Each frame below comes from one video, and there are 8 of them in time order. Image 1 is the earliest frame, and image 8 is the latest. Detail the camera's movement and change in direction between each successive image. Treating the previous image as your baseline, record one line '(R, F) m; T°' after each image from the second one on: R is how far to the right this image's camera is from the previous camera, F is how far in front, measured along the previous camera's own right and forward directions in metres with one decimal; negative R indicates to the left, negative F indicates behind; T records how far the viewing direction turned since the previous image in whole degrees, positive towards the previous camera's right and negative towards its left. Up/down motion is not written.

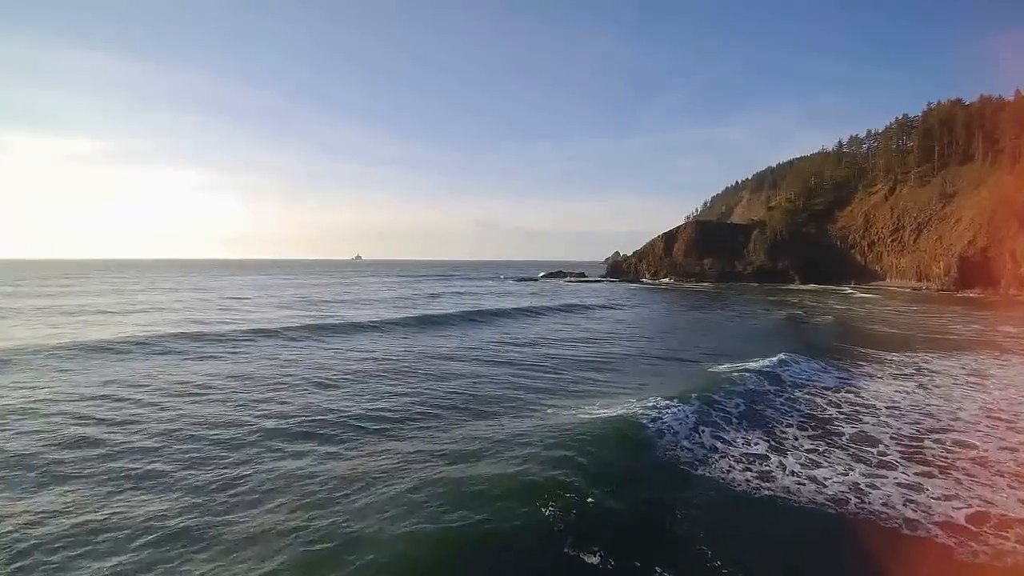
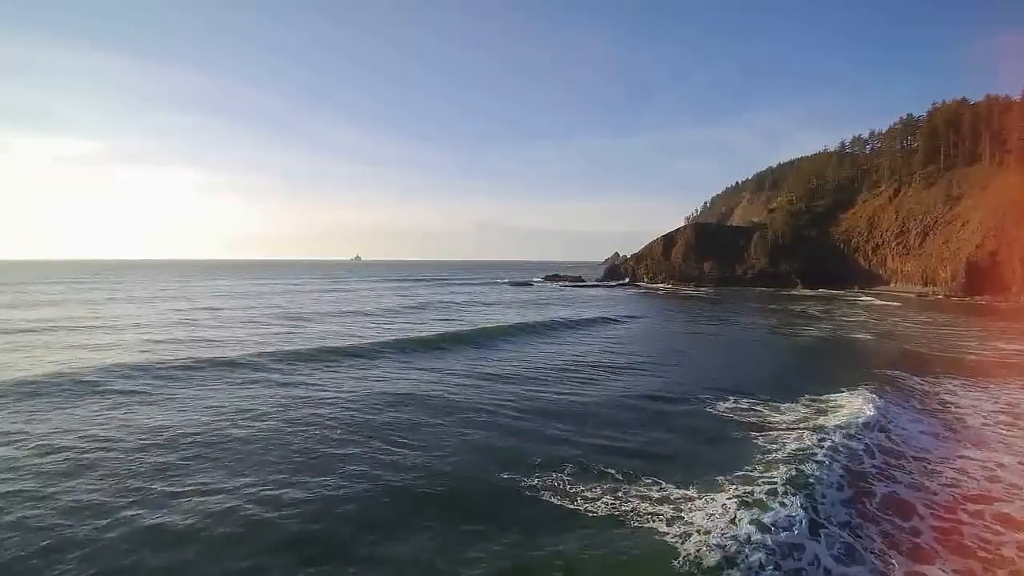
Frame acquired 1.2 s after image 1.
(+1.0, +2.2) m; 0°
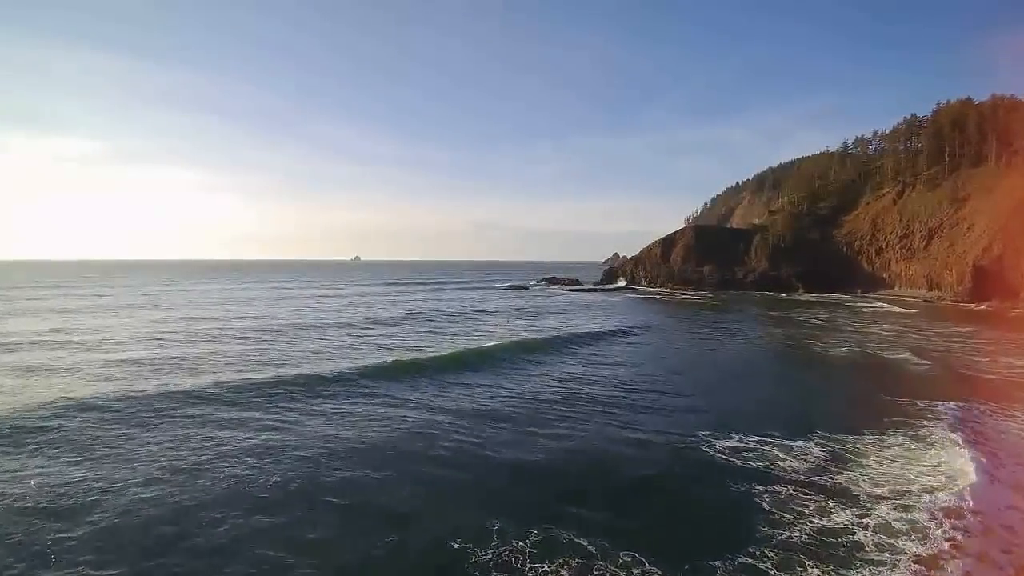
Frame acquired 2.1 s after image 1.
(+0.8, +1.8) m; 0°
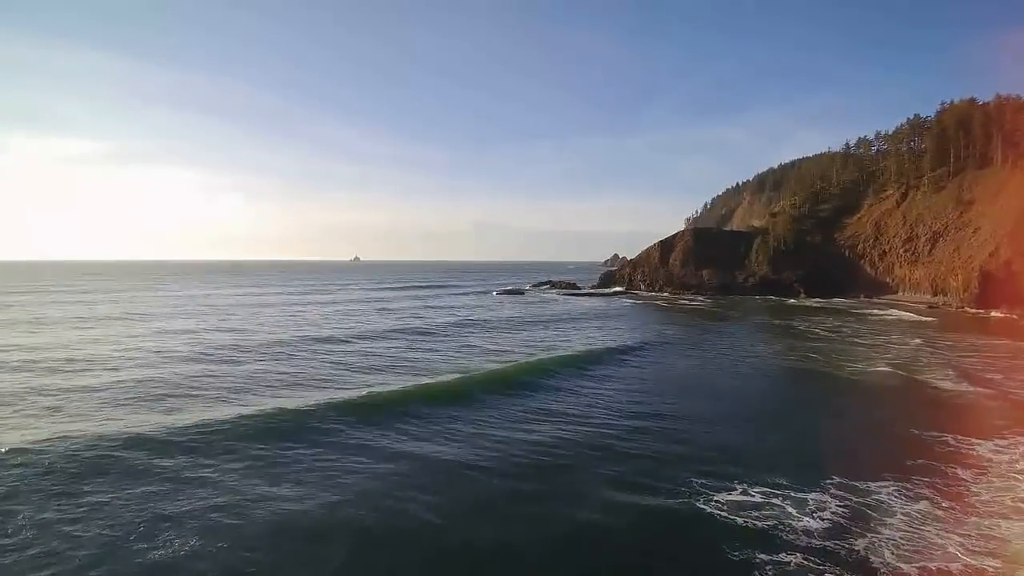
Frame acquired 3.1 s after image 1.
(+0.7, +1.7) m; 0°
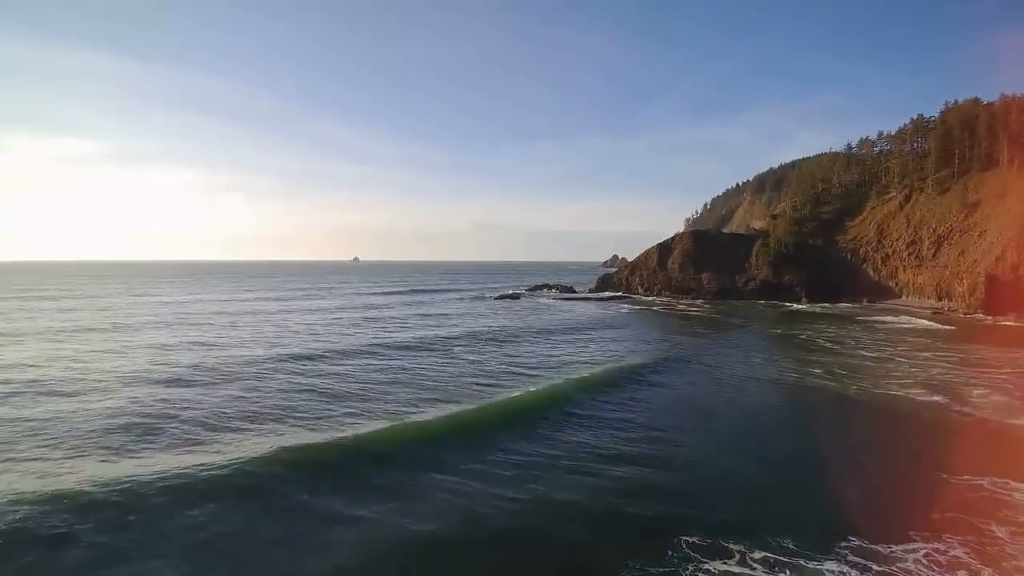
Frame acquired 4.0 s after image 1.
(+0.8, +1.7) m; 0°
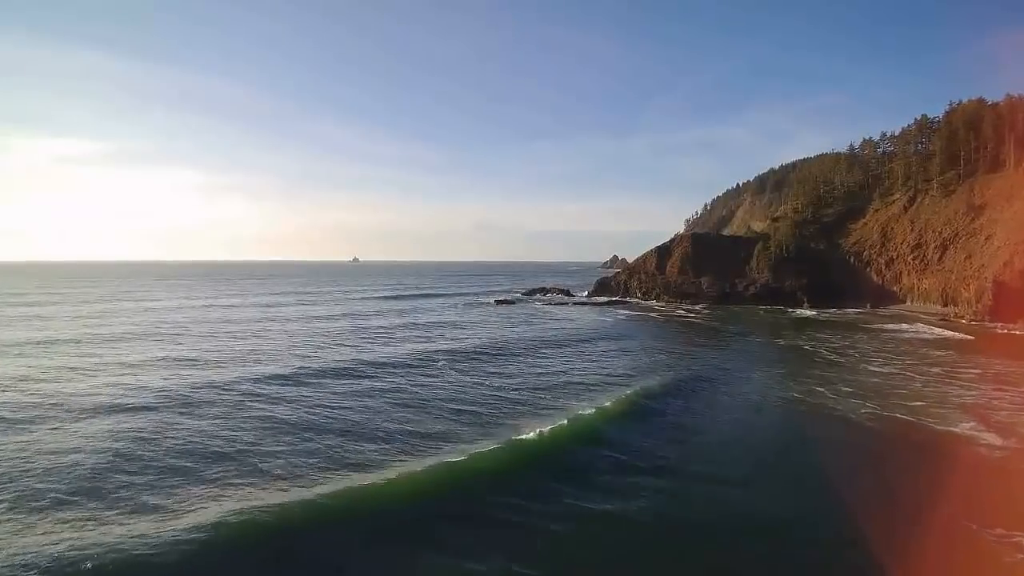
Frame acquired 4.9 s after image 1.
(+0.8, +1.7) m; 0°
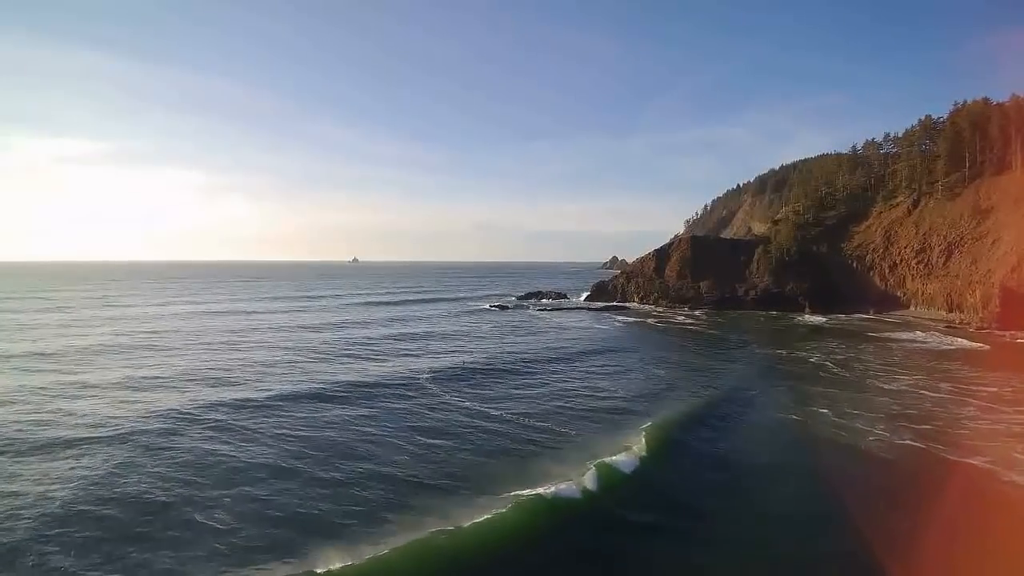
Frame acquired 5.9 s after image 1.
(+0.8, +1.8) m; 0°
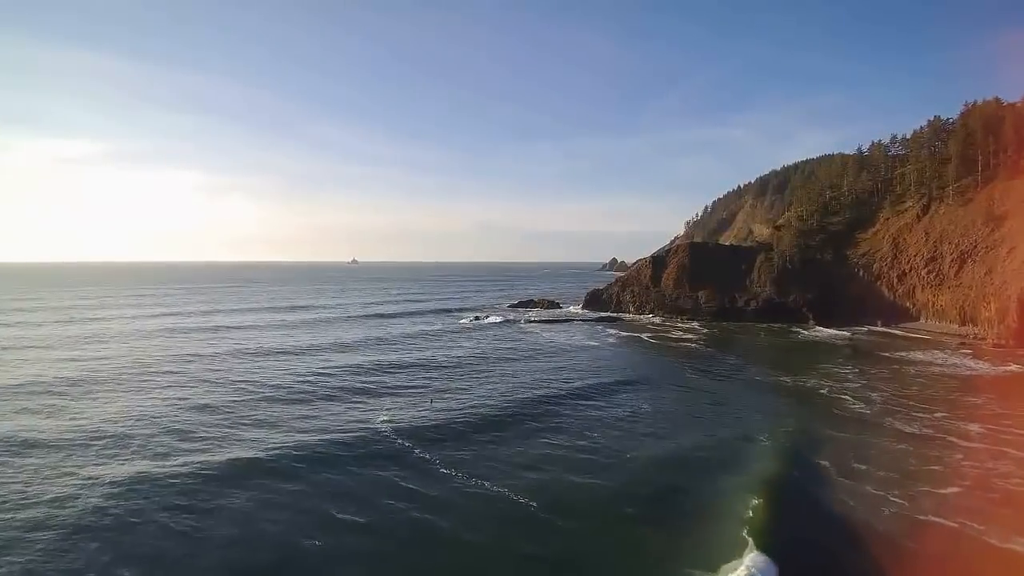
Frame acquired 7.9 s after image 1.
(+1.7, +3.7) m; 0°
